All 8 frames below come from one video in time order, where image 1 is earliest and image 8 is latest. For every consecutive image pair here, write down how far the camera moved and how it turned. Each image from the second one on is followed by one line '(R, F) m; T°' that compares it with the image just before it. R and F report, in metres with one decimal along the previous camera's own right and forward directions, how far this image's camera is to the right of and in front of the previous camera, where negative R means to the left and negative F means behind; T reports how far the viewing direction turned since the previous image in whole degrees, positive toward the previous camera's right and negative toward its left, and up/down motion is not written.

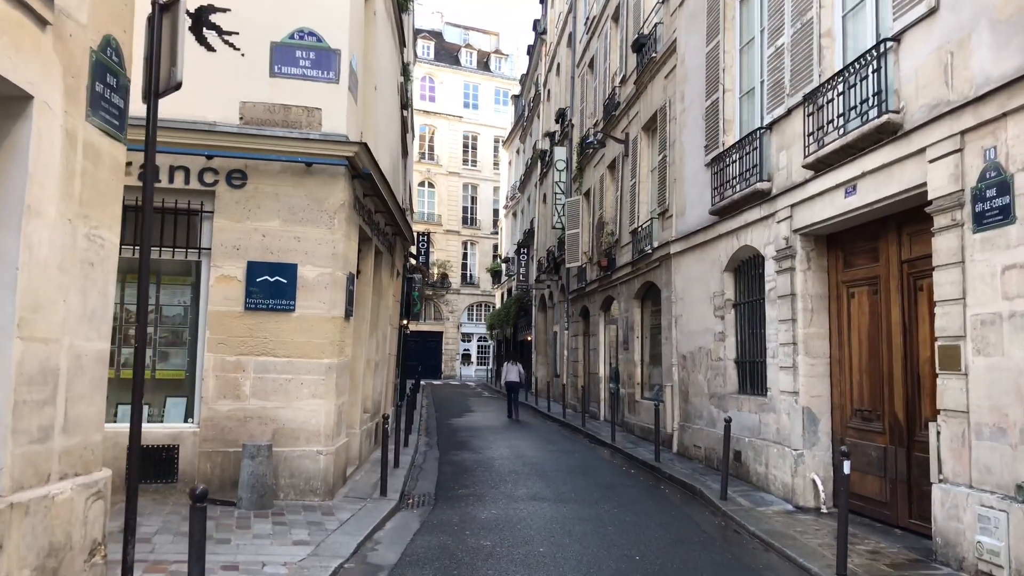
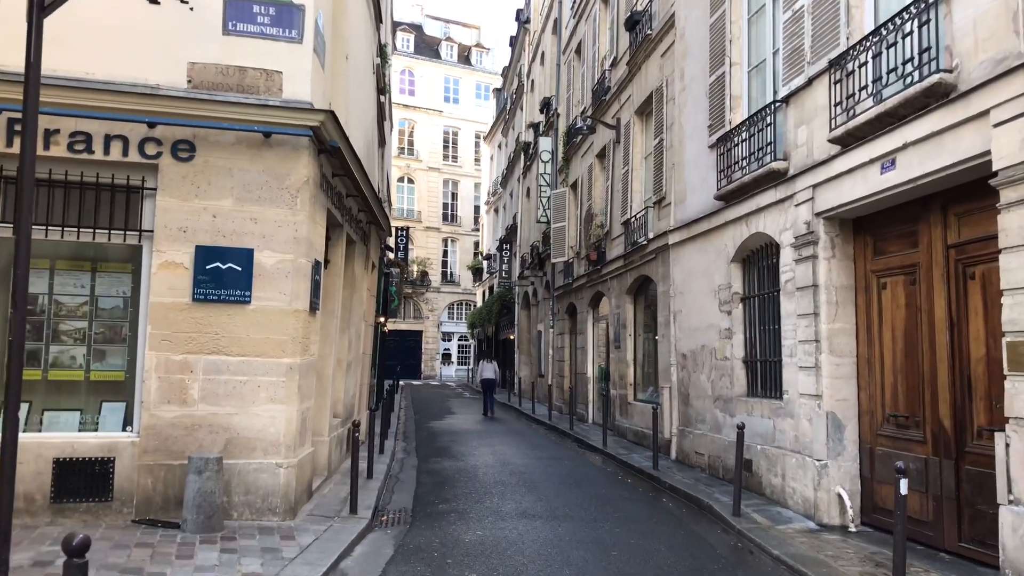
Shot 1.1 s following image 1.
(-0.1, +1.0) m; +1°
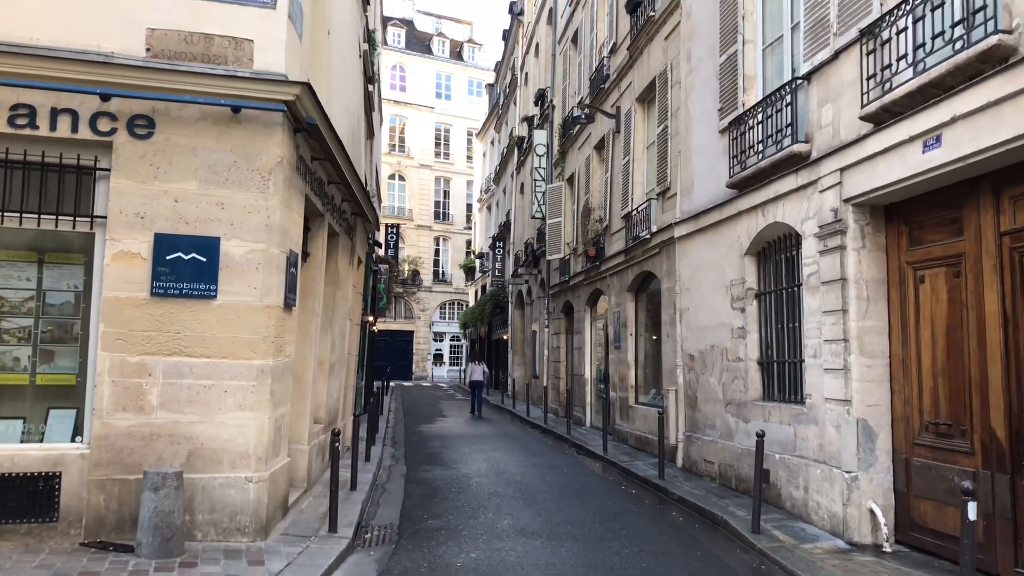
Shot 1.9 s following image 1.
(0.0, +0.7) m; +1°
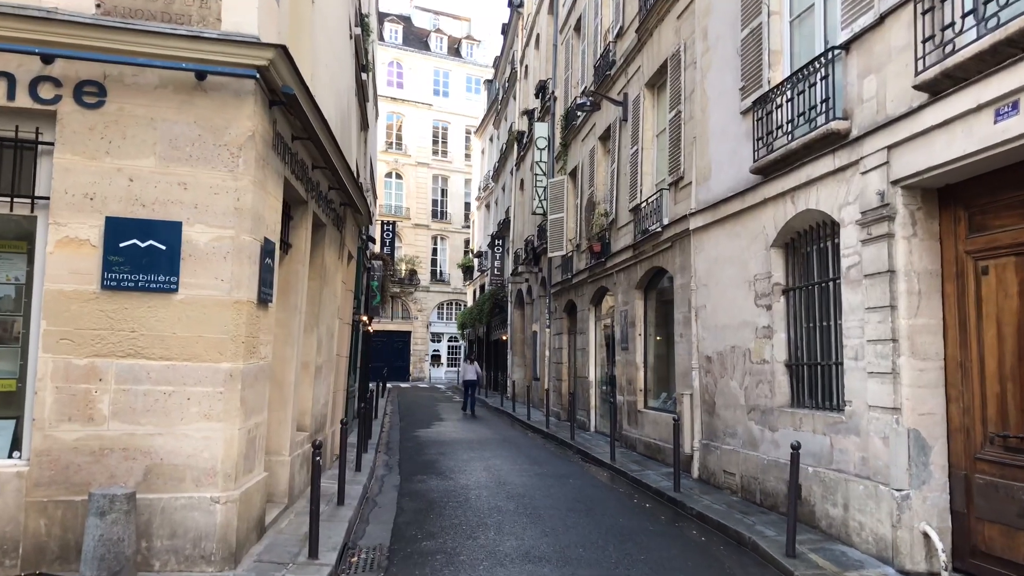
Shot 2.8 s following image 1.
(0.0, +0.8) m; 0°
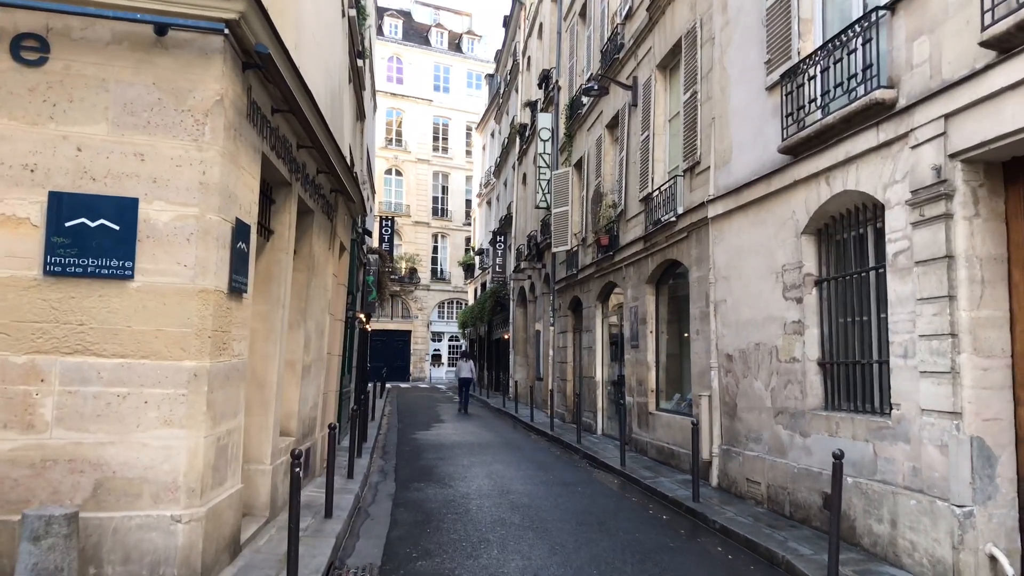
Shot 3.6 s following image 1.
(0.0, +0.7) m; 0°
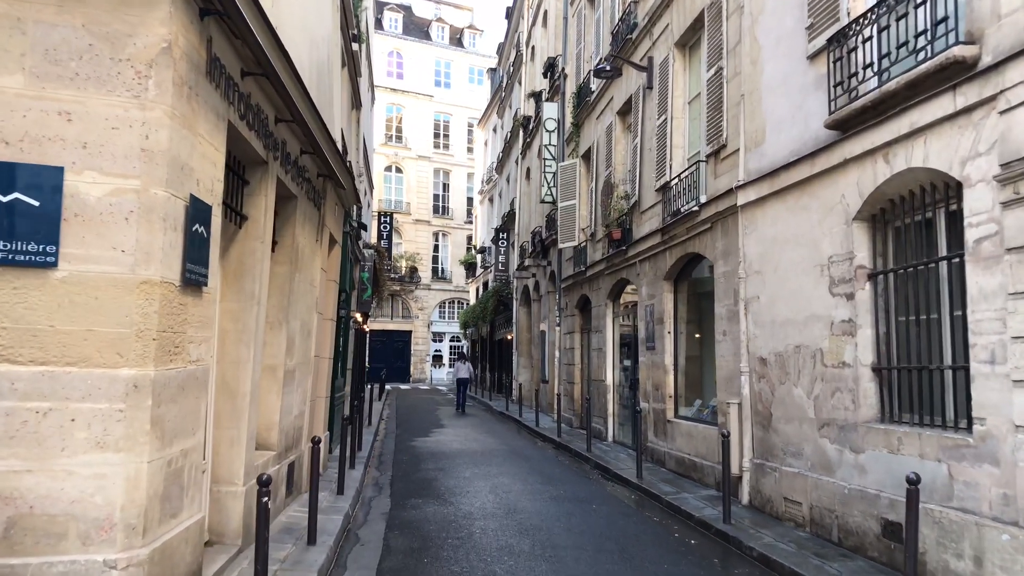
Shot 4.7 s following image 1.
(-0.1, +0.9) m; 0°
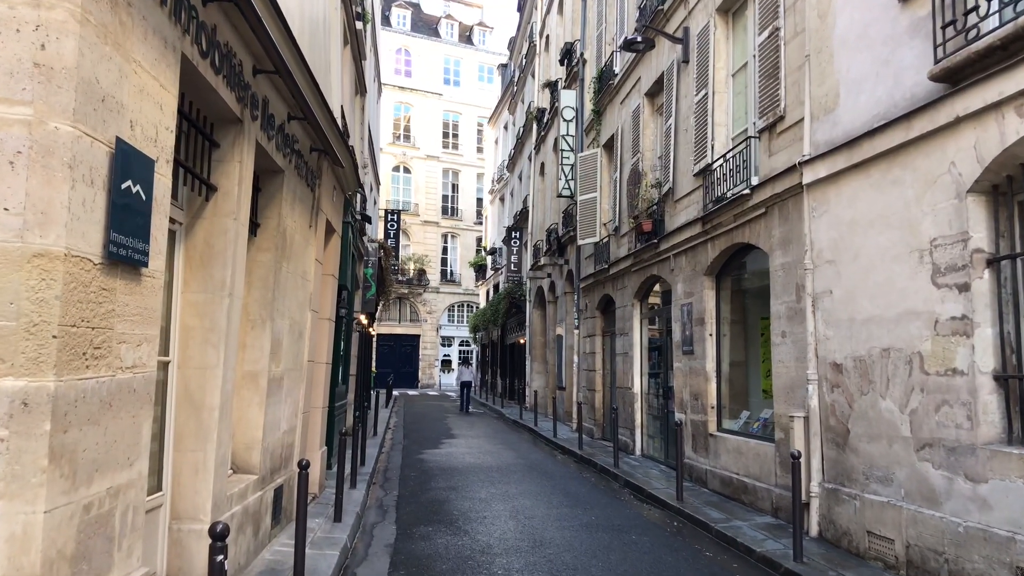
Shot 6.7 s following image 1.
(-0.1, +1.2) m; -1°
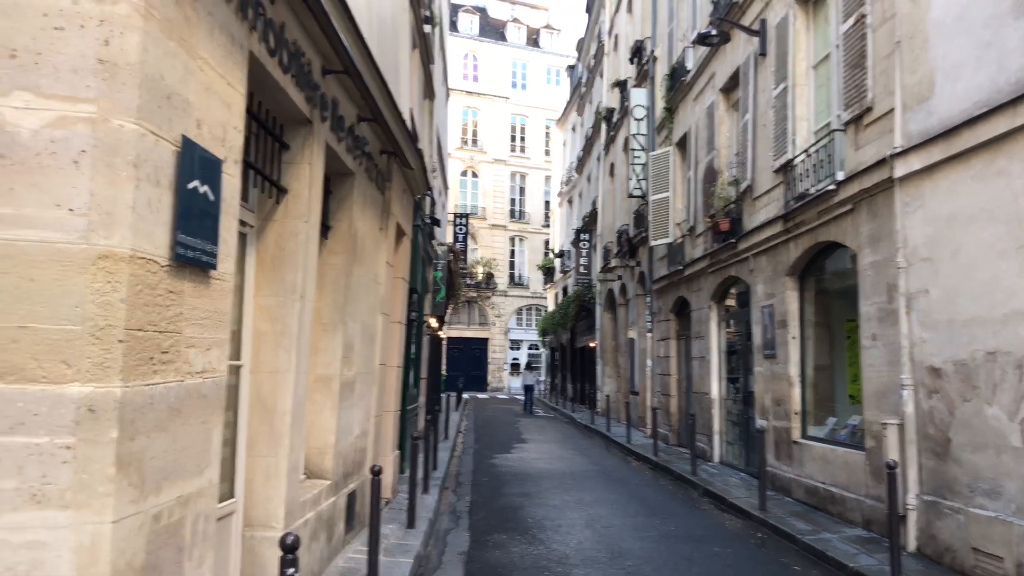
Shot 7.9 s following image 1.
(0.0, +0.2) m; -5°
